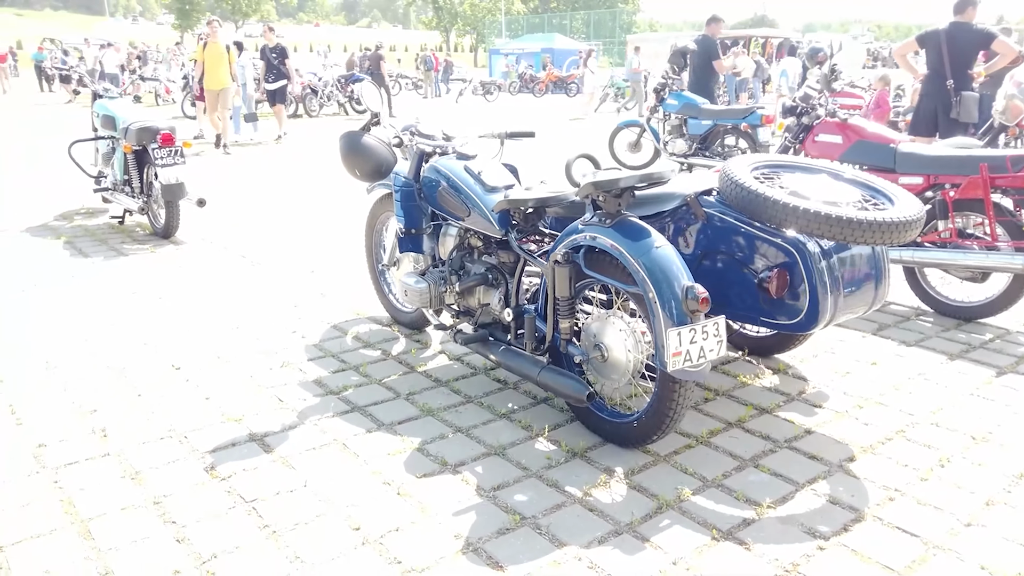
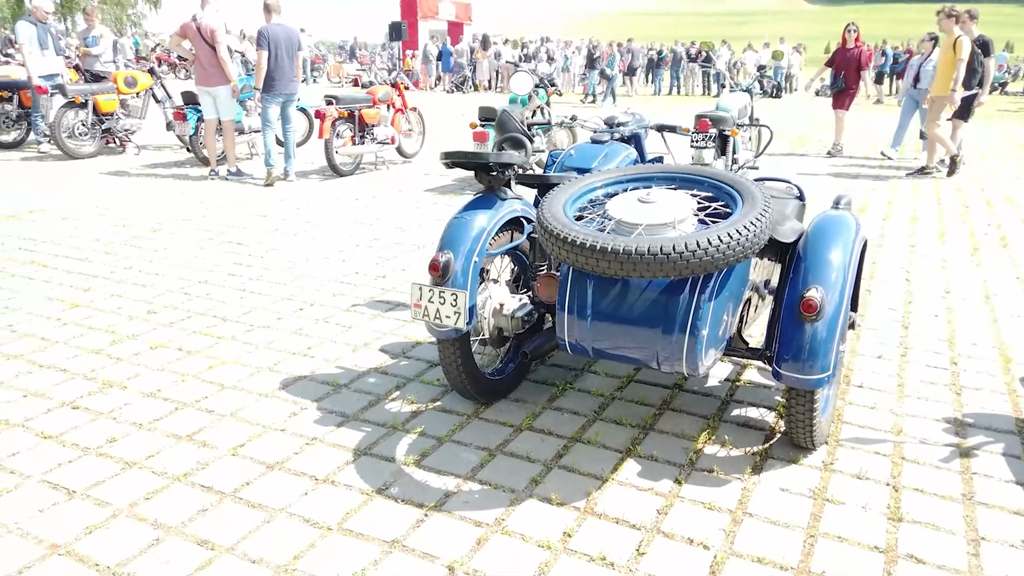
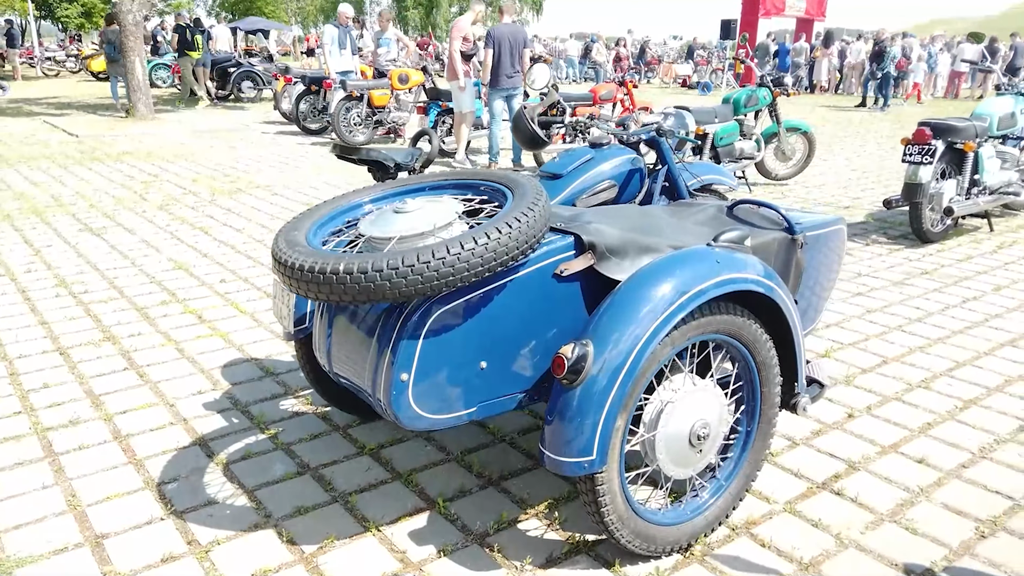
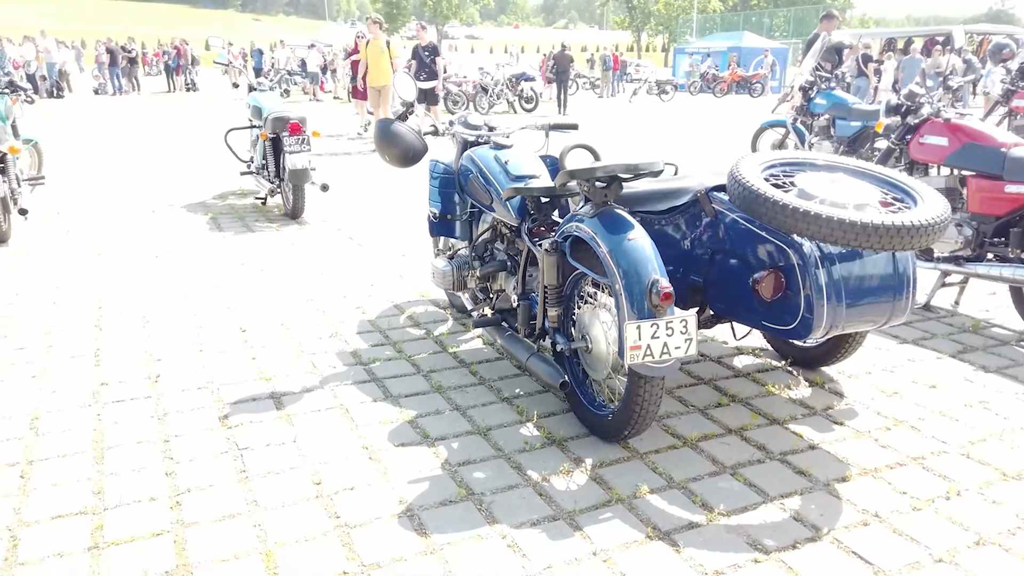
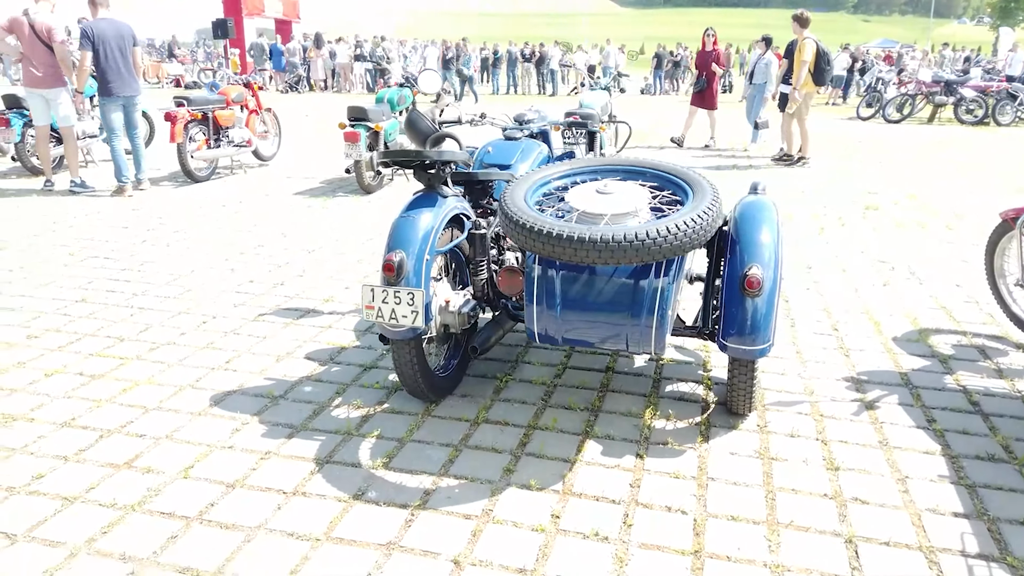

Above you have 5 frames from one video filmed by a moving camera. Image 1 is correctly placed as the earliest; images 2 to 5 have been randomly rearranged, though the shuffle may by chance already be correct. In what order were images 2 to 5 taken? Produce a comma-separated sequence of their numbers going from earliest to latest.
4, 5, 2, 3
